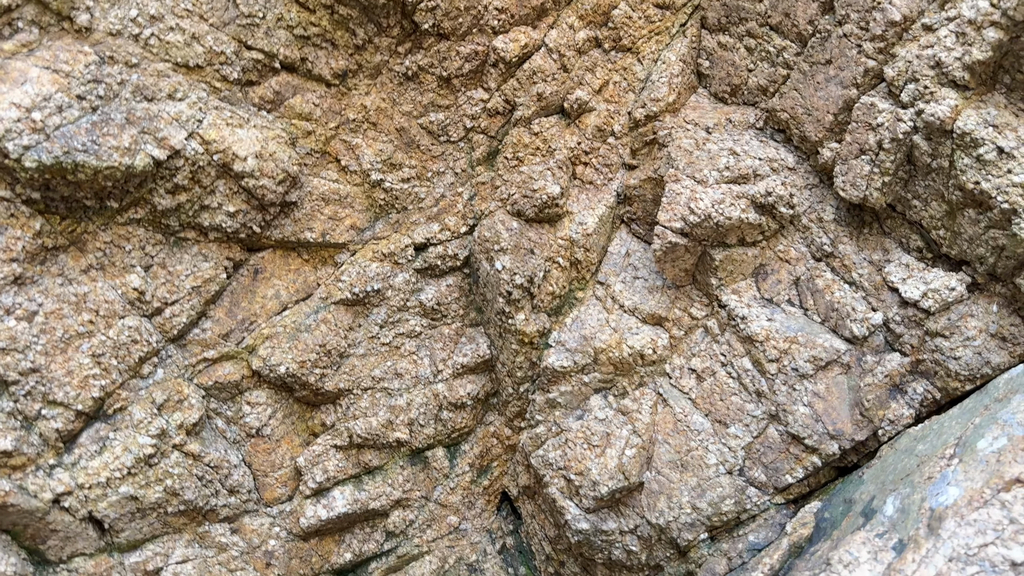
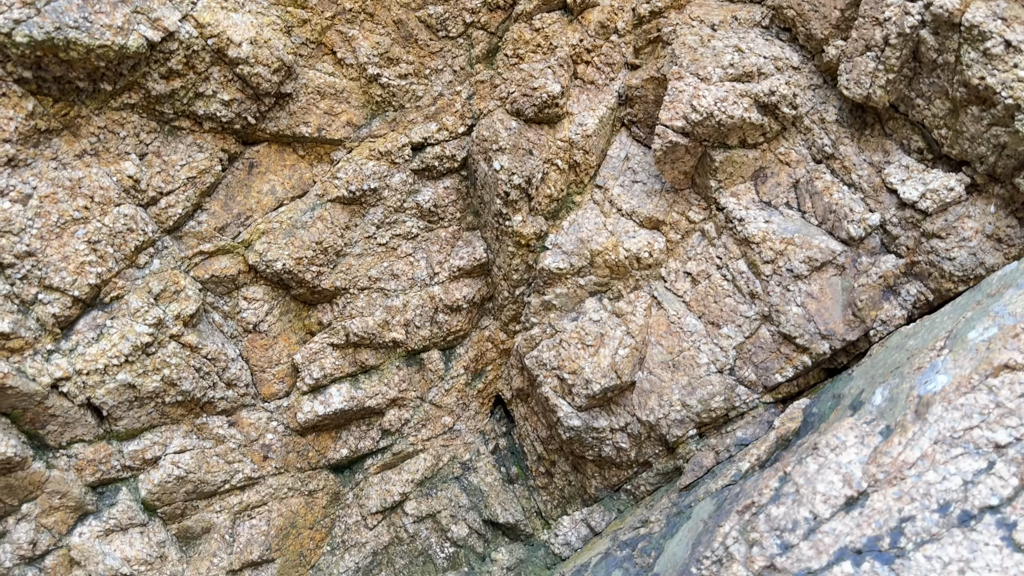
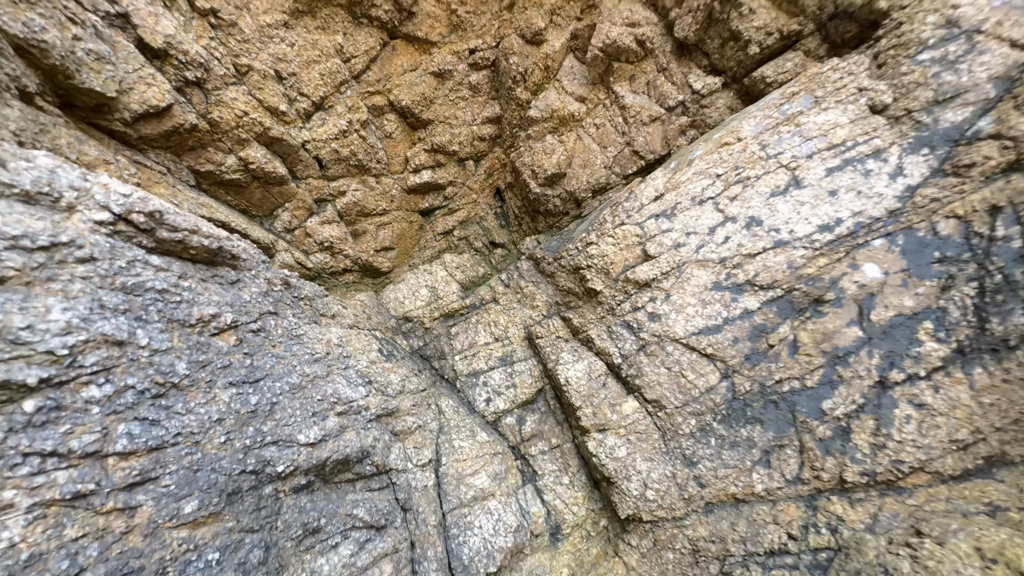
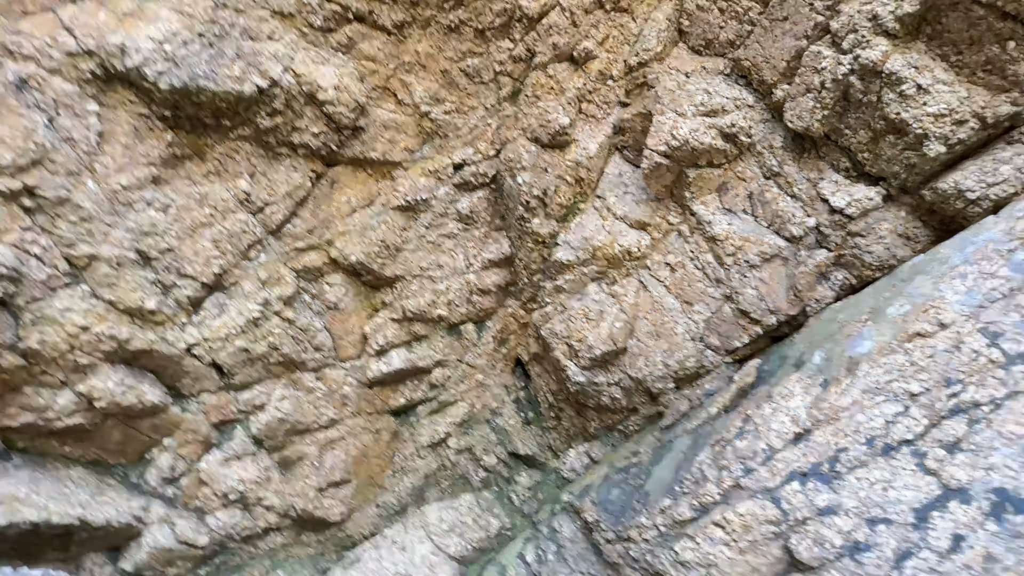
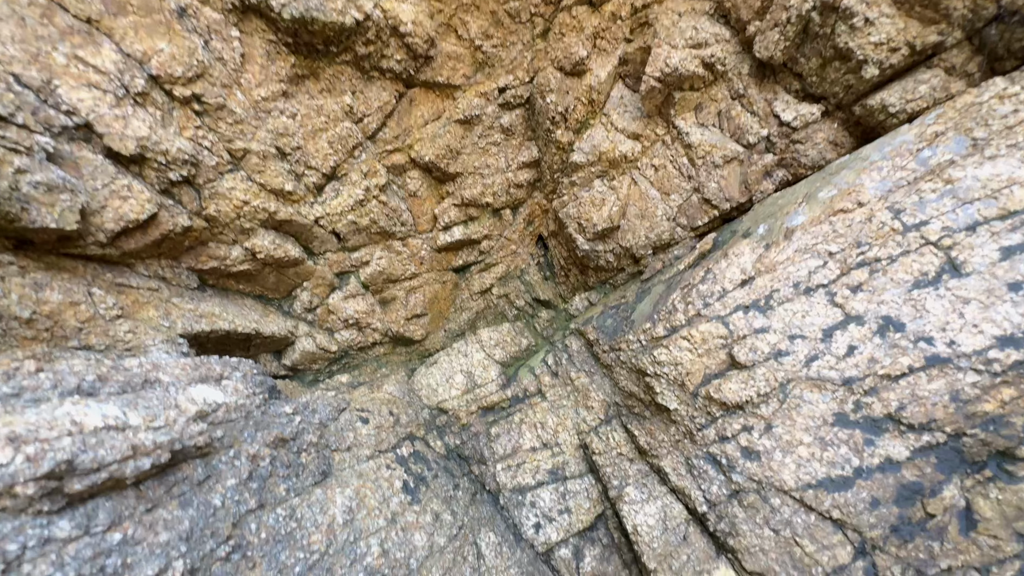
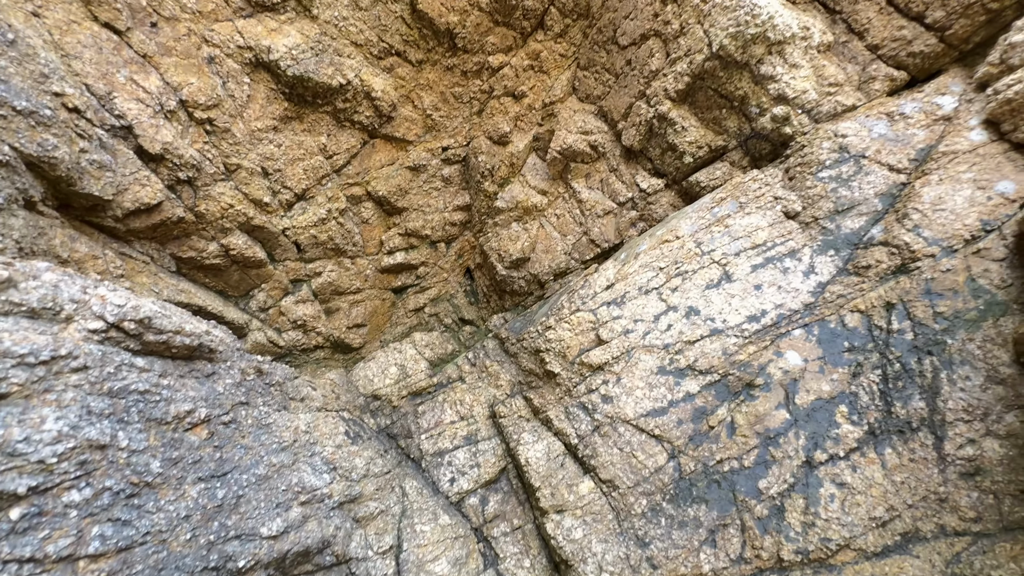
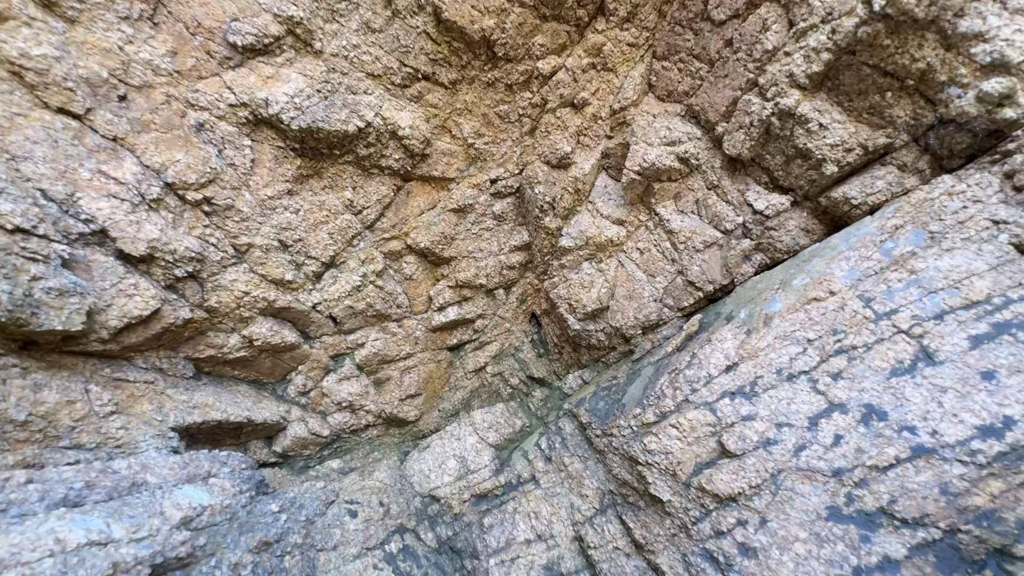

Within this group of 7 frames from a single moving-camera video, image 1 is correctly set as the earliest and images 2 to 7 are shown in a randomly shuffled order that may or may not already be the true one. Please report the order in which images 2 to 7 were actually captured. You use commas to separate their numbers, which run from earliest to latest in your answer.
2, 4, 7, 5, 3, 6
